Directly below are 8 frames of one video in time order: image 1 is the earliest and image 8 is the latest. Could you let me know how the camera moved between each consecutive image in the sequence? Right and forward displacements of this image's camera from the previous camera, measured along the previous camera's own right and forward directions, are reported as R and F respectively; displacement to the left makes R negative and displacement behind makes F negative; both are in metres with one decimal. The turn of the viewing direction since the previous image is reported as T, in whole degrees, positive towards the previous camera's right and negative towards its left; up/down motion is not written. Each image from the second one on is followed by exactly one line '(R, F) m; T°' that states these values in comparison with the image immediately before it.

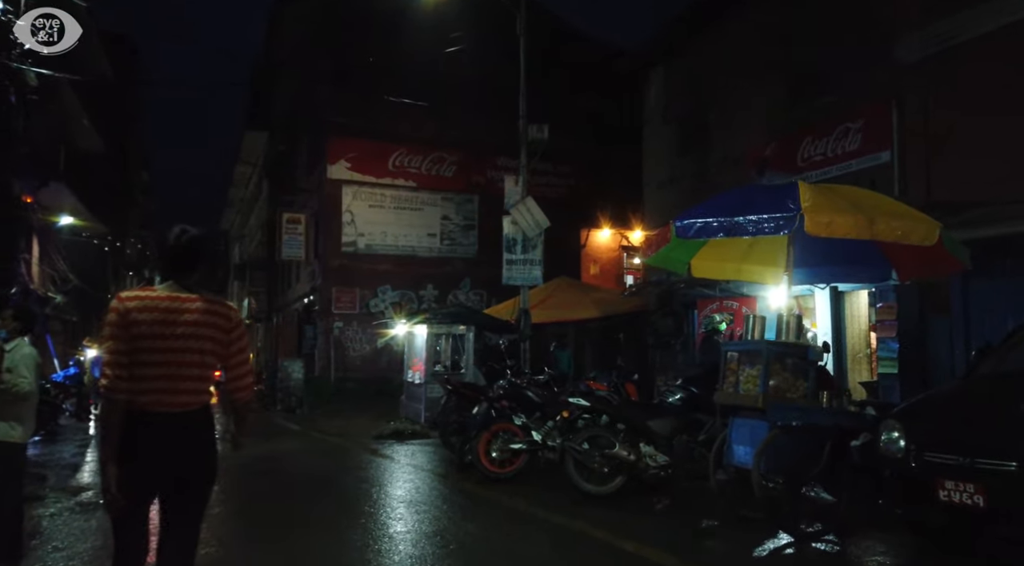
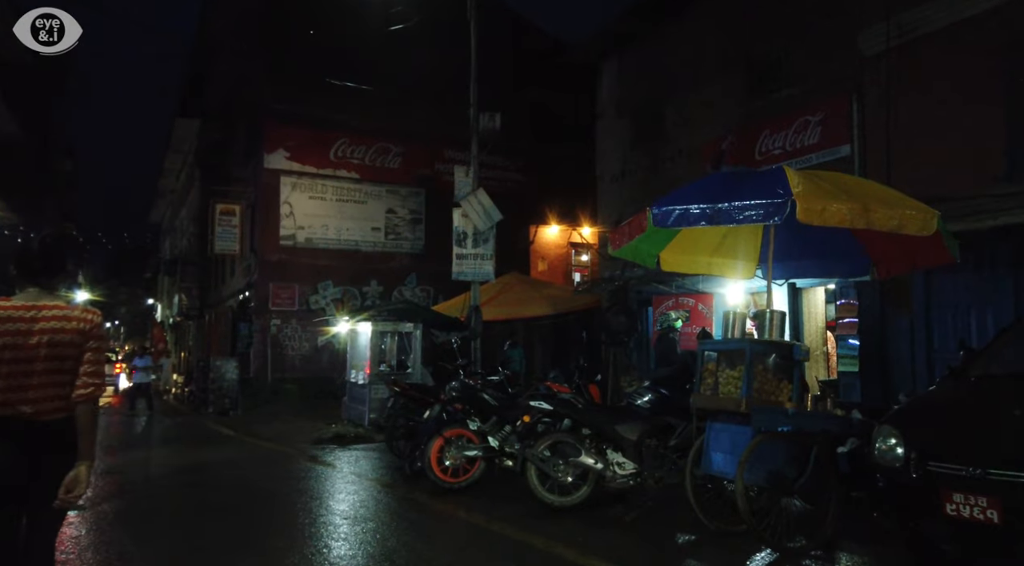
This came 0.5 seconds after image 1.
(-0.1, +0.6) m; +4°
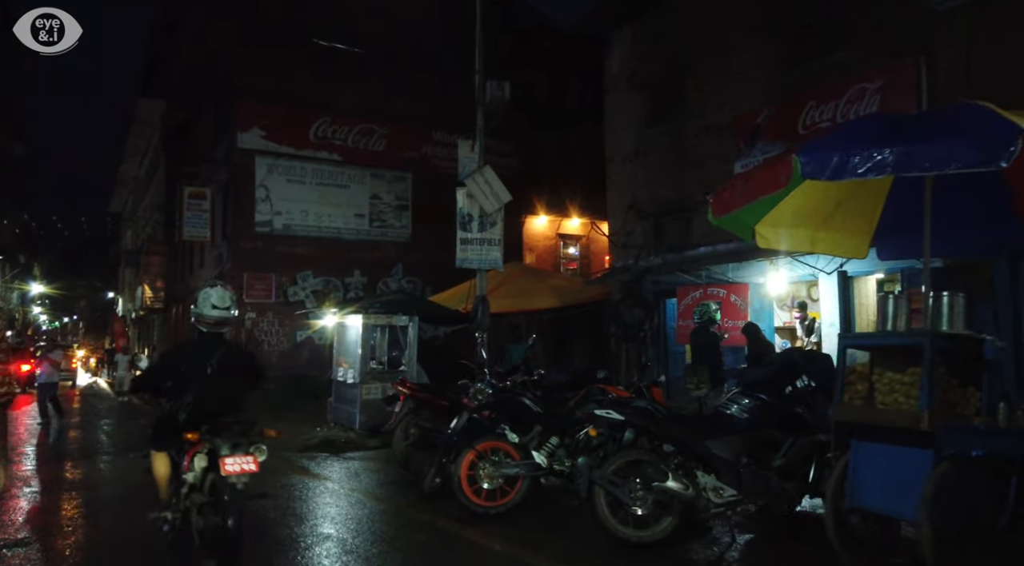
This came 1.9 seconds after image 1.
(-0.6, +1.3) m; +2°
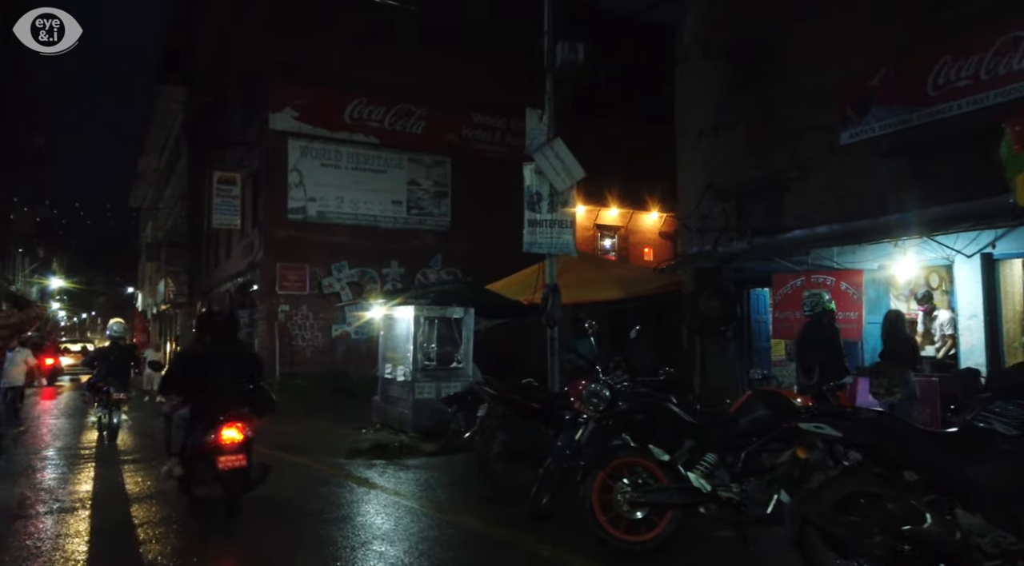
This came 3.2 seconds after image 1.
(-0.8, +1.3) m; -1°
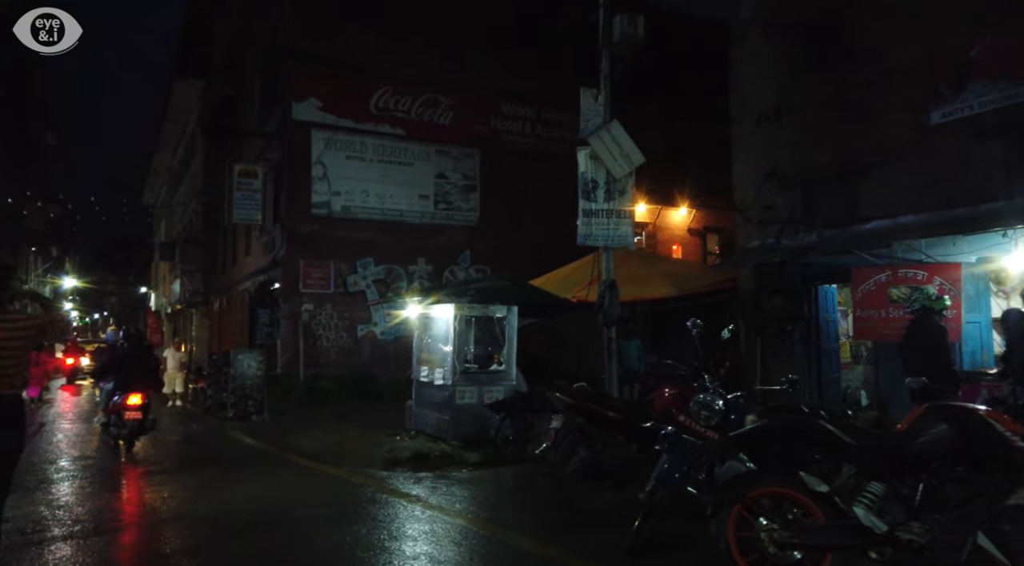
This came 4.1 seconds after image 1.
(-0.6, +0.9) m; -1°
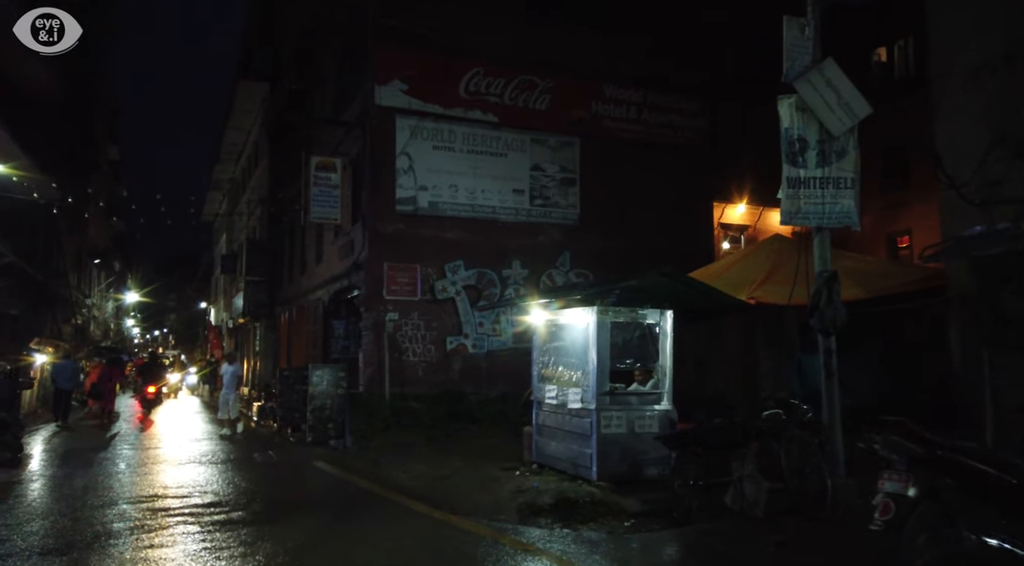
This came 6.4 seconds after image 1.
(-1.3, +2.3) m; -4°
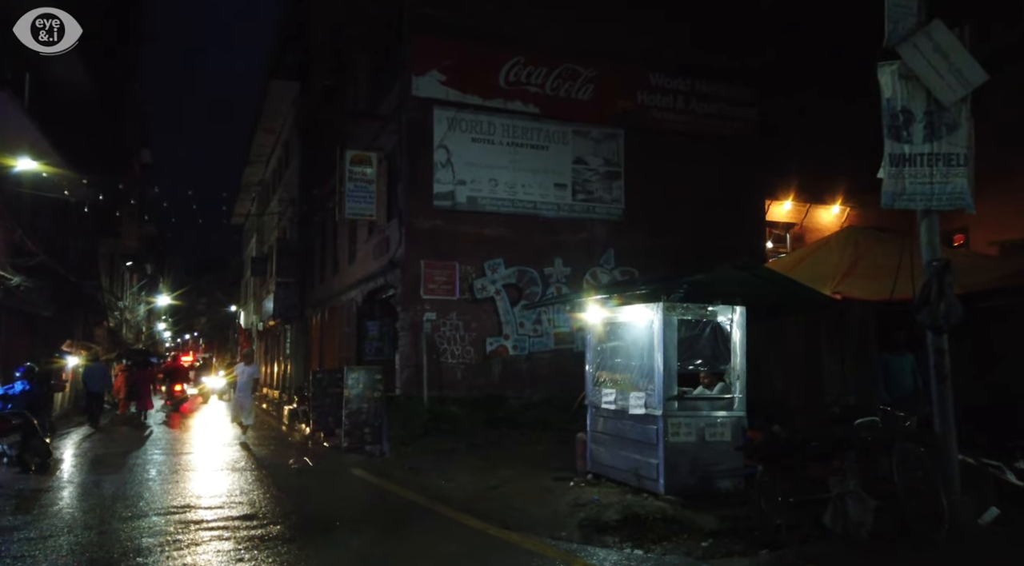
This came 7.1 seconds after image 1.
(-0.3, +0.8) m; -2°
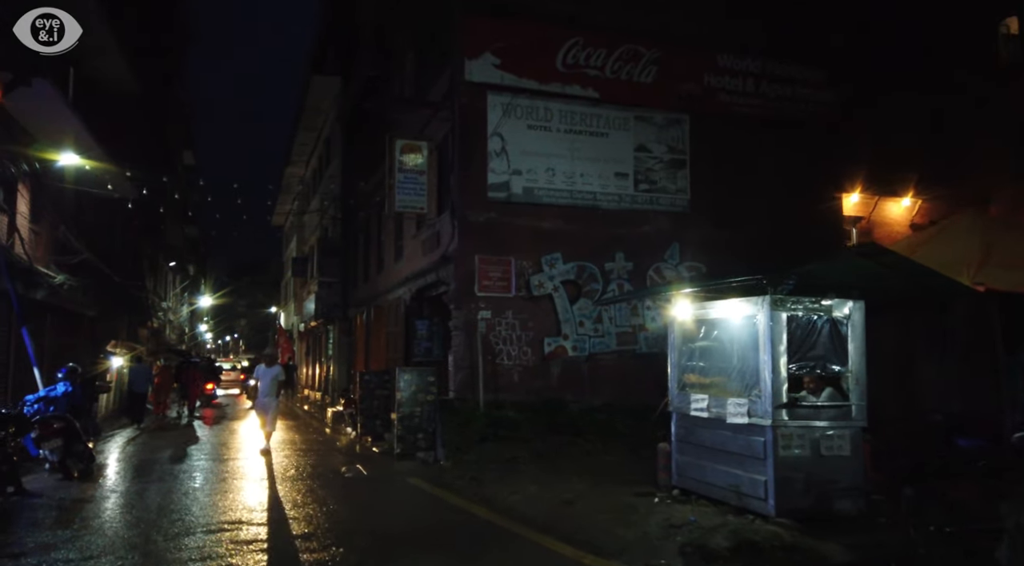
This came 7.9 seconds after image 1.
(-0.5, +0.9) m; -3°
